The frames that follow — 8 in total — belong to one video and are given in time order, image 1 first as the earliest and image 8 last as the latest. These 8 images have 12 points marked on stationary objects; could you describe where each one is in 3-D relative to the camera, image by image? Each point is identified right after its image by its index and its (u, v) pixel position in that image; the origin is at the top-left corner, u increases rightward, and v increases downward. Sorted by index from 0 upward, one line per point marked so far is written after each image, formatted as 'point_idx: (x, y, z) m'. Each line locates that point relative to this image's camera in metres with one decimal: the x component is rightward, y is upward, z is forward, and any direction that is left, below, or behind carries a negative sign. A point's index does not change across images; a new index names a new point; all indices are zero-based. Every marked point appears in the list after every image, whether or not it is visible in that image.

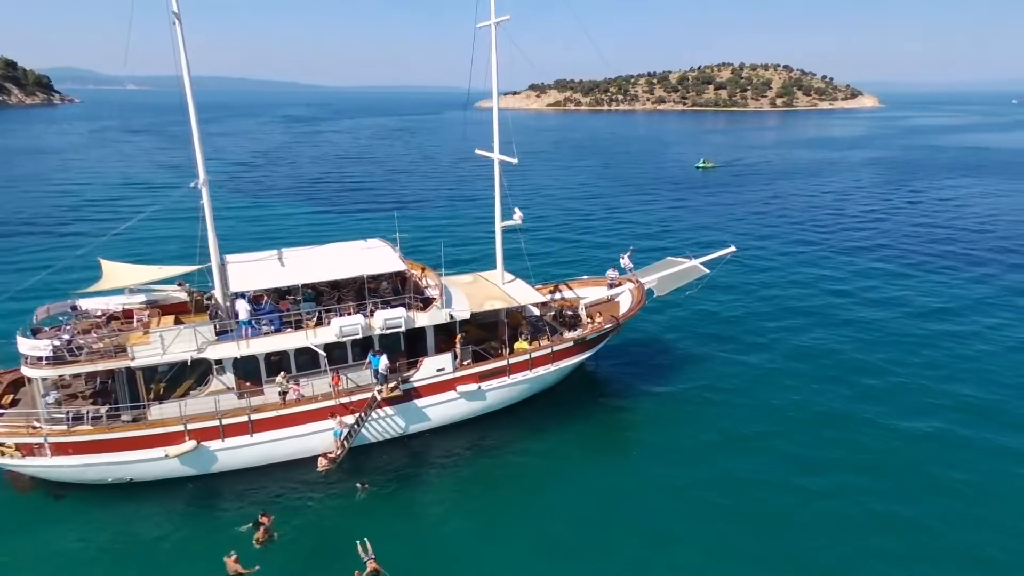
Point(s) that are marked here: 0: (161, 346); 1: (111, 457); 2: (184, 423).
0: (-10.3, -1.7, +18.8) m
1: (-11.4, -4.9, +18.3) m
2: (-9.5, -4.0, +18.7) m
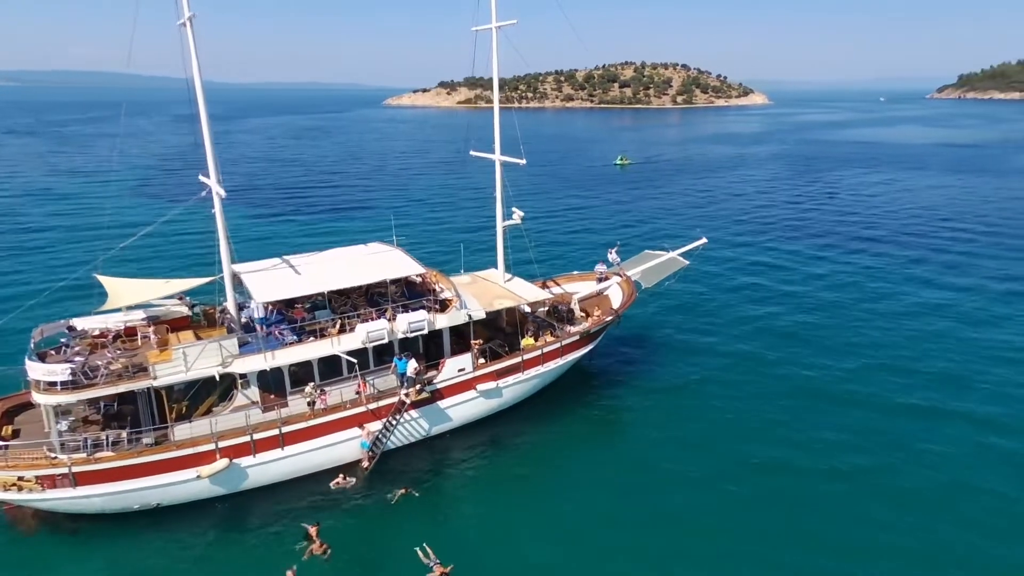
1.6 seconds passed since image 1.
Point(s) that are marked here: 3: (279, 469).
0: (-9.2, -2.1, +17.9) m
1: (-10.1, -5.3, +17.4) m
2: (-8.3, -4.3, +18.0) m
3: (-7.0, -5.5, +19.2) m
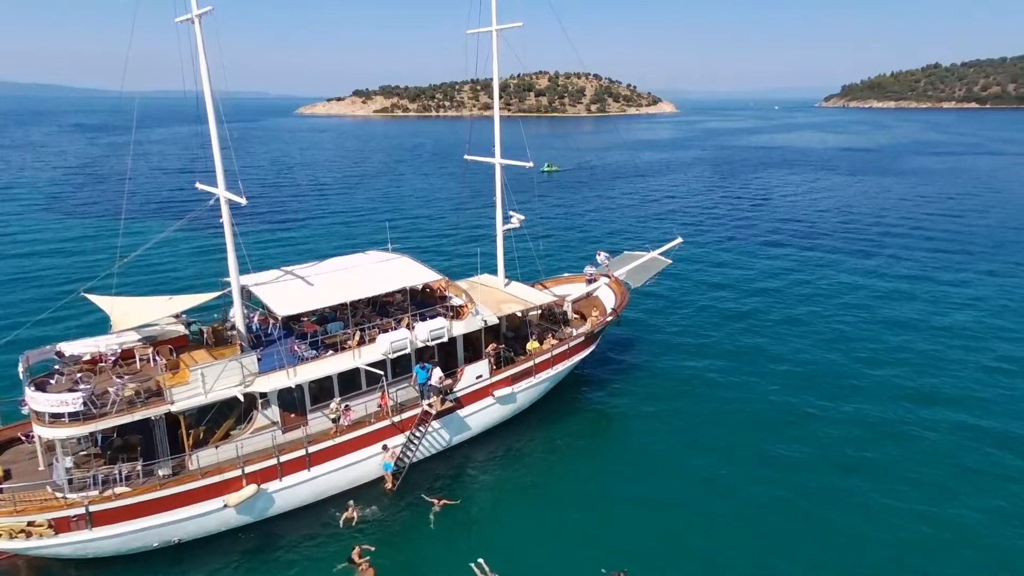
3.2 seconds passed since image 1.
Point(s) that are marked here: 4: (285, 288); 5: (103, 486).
0: (-8.1, -2.5, +16.6) m
1: (-8.7, -5.7, +15.9) m
2: (-7.1, -4.7, +16.8) m
3: (-5.8, -5.8, +18.2) m
4: (-6.9, +0.1, +19.5) m
5: (-10.0, -4.9, +15.7) m
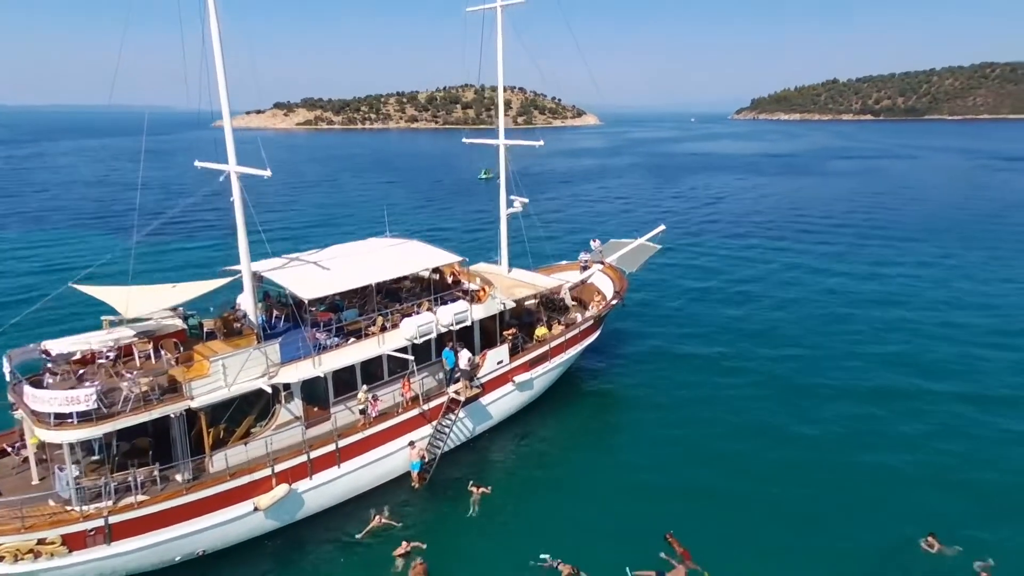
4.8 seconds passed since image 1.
0: (-6.8, -2.1, +15.0) m
1: (-7.3, -5.3, +14.2) m
2: (-5.7, -4.2, +15.3) m
3: (-4.6, -5.3, +16.7) m
4: (-6.1, +0.5, +18.1) m
5: (-8.5, -4.5, +13.8) m
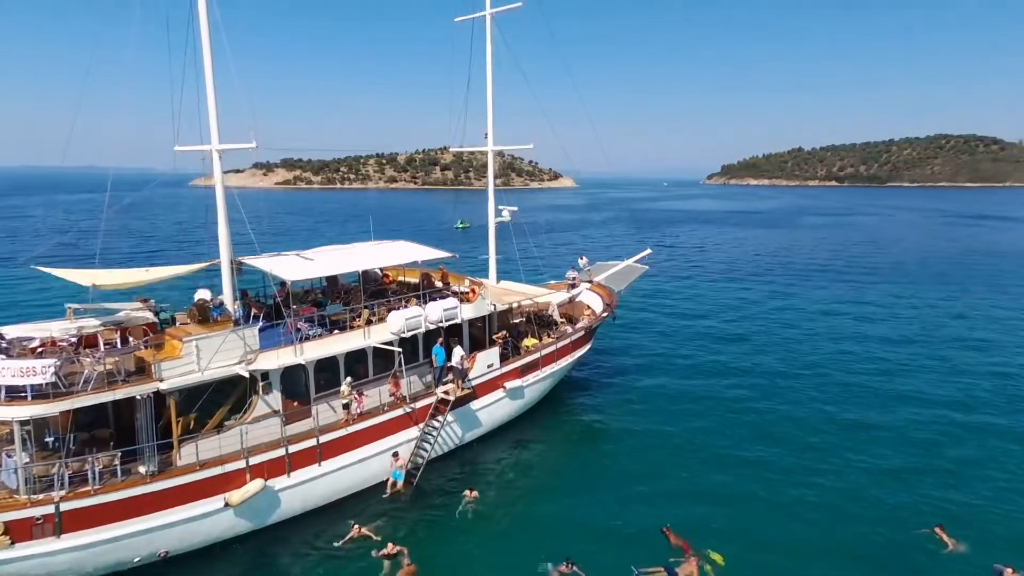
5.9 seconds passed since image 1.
0: (-6.9, -1.6, +13.9) m
1: (-7.3, -4.7, +12.7) m
2: (-5.8, -3.7, +14.0) m
3: (-4.8, -5.0, +15.4) m
4: (-6.3, +0.7, +17.2) m
5: (-8.5, -3.8, +12.4) m
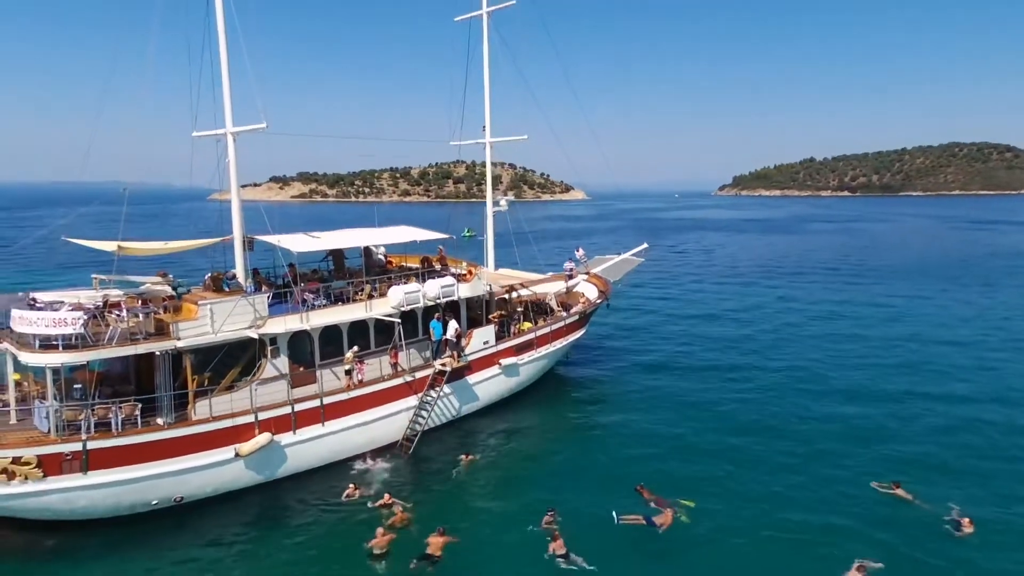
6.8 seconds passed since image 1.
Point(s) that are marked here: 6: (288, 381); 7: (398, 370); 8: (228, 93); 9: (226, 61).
0: (-7.1, -0.8, +15.2) m
1: (-7.6, -3.9, +13.9) m
2: (-6.1, -3.0, +15.2) m
3: (-5.0, -4.2, +16.5) m
4: (-6.5, +1.4, +18.5) m
5: (-8.8, -3.0, +13.6) m
6: (-5.8, -2.4, +16.4) m
7: (-3.3, -2.4, +18.3) m
8: (-8.1, +5.3, +17.9) m
9: (-8.1, +6.3, +17.9) m
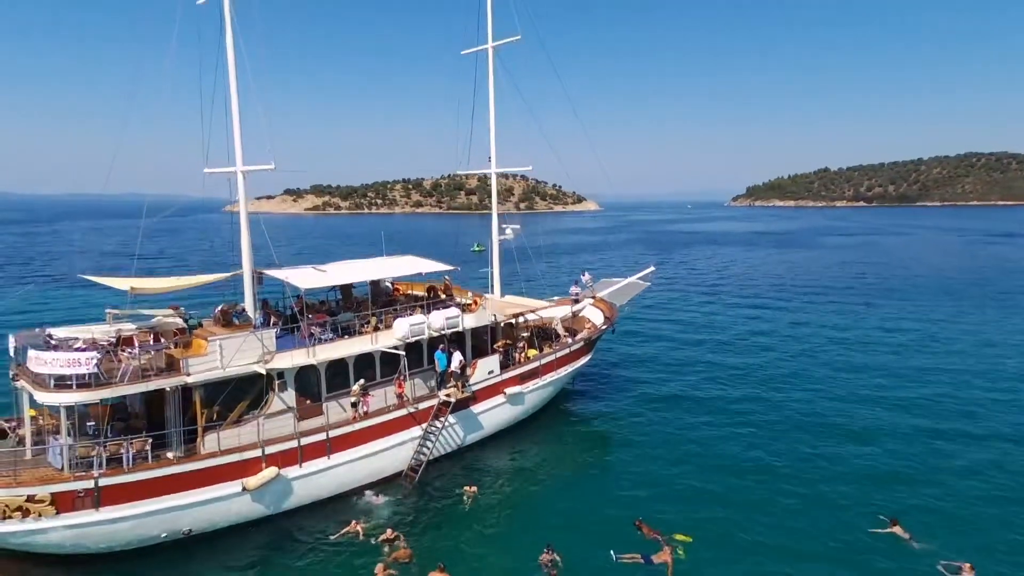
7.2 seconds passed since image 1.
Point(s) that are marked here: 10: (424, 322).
0: (-7.1, -1.7, +15.6) m
1: (-7.6, -4.8, +14.3) m
2: (-6.1, -3.9, +15.5) m
3: (-5.0, -5.1, +16.8) m
4: (-6.4, +0.4, +18.9) m
5: (-8.8, -3.9, +14.0) m
6: (-5.7, -3.3, +16.8) m
7: (-3.2, -3.3, +18.6) m
8: (-8.0, +4.3, +18.4) m
9: (-8.0, +5.3, +18.4) m
10: (-2.6, -1.0, +19.0) m
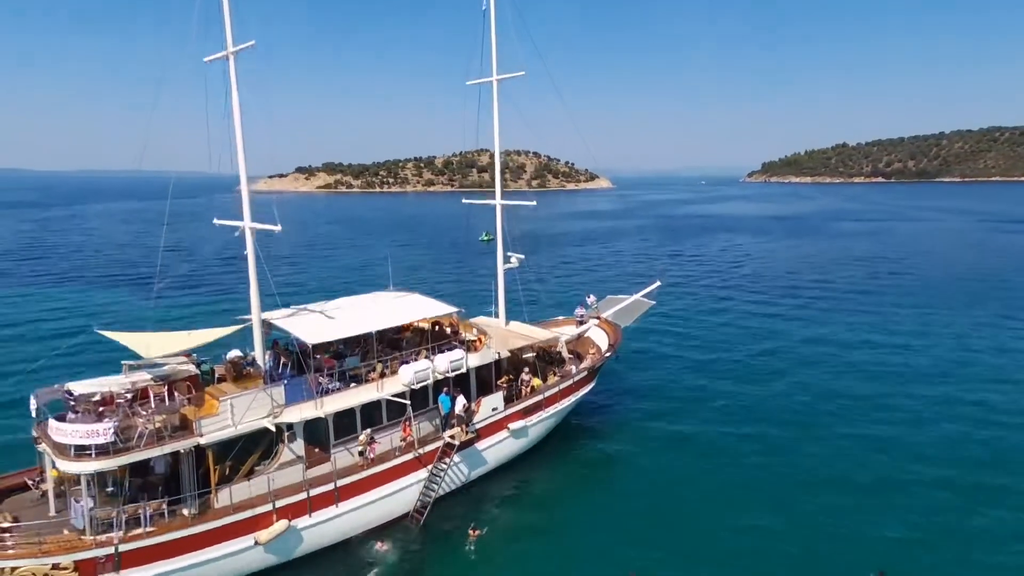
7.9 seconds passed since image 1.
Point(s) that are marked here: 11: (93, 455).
0: (-7.1, -3.3, +16.1) m
1: (-7.6, -6.3, +15.0) m
2: (-6.1, -5.4, +16.2) m
3: (-4.9, -6.6, +17.5) m
4: (-6.3, -1.0, +19.4) m
5: (-8.9, -5.5, +14.7) m
6: (-5.7, -4.8, +17.4) m
7: (-3.1, -4.7, +19.2) m
8: (-7.9, +2.9, +18.8) m
9: (-7.9, +3.9, +18.7) m
10: (-2.6, -2.4, +19.5) m
11: (-9.5, -3.8, +14.4) m
